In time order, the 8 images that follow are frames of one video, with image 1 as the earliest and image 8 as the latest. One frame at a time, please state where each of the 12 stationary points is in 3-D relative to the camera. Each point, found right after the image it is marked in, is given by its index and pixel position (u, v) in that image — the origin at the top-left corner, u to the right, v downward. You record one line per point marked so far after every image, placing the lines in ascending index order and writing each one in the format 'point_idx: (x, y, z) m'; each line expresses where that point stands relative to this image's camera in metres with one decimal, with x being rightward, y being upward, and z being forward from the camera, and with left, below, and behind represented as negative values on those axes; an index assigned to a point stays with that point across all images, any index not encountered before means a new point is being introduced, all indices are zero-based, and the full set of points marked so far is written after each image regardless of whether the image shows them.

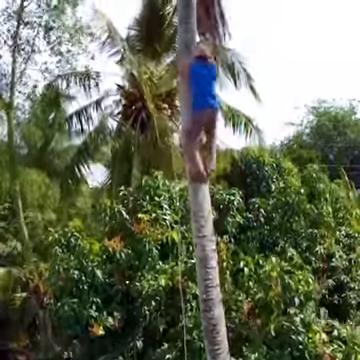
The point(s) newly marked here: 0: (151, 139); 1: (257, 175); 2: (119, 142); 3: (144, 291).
0: (-0.8, +1.1, +13.1) m
1: (+2.0, +0.2, +12.0) m
2: (-1.7, +1.1, +13.3) m
3: (-0.6, -1.9, +7.8) m
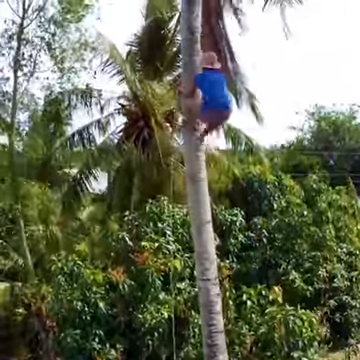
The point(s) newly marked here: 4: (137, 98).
0: (-0.7, +0.6, +13.0) m
1: (+2.1, -0.3, +12.0) m
2: (-1.7, +0.6, +13.3) m
3: (-0.6, -2.4, +7.8) m
4: (-1.2, +2.3, +13.2) m
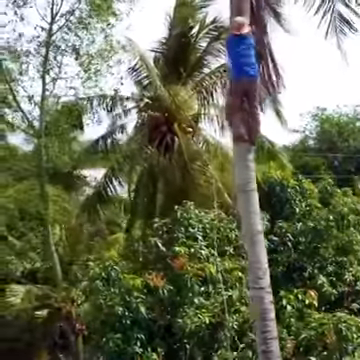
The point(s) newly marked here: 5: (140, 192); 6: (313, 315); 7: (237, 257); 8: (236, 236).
0: (-0.1, +0.5, +13.2) m
1: (+2.7, -0.4, +12.2) m
2: (-1.0, +0.5, +13.5) m
3: (+0.1, -2.6, +8.0) m
4: (-0.5, +2.2, +13.3) m
5: (-1.2, -0.4, +13.5) m
6: (+2.4, -2.4, +8.1) m
7: (+1.2, -1.6, +9.3) m
8: (+1.2, -1.2, +9.5) m
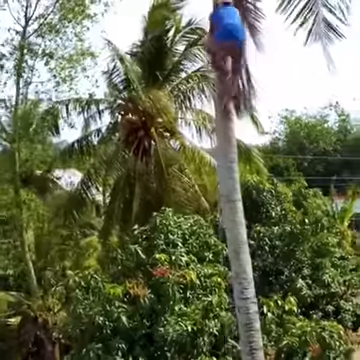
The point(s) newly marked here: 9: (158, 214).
0: (-0.7, +0.3, +13.1) m
1: (+2.1, -0.5, +12.3) m
2: (-1.7, +0.3, +13.3) m
3: (-0.2, -2.7, +7.9) m
4: (-1.2, +2.1, +13.2) m
5: (-1.9, -0.5, +13.4) m
6: (+2.0, -2.5, +8.2) m
7: (+0.8, -1.7, +9.4) m
8: (+0.8, -1.3, +9.5) m
9: (-0.4, -0.7, +9.7) m
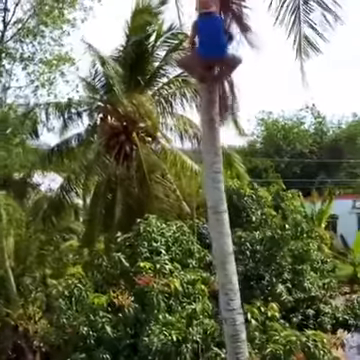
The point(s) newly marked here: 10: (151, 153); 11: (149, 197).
0: (-1.2, +0.2, +13.1) m
1: (+1.6, -0.7, +12.4) m
2: (-2.2, +0.2, +13.2) m
3: (-0.5, -2.8, +7.9) m
4: (-1.7, +1.9, +13.1) m
5: (-2.4, -0.6, +13.3) m
6: (+1.7, -2.7, +8.3) m
7: (+0.5, -1.9, +9.4) m
8: (+0.4, -1.4, +9.5) m
9: (-0.8, -0.9, +9.6) m
10: (-0.8, +0.8, +13.2) m
11: (-0.8, -0.4, +12.8) m
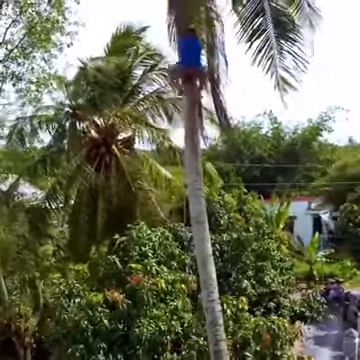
0: (-2.0, -0.1, +14.3) m
1: (+0.9, -0.9, +13.8) m
2: (-3.0, -0.1, +14.3) m
3: (-0.8, -3.1, +9.2) m
4: (-2.5, +1.6, +14.3) m
5: (-3.2, -0.9, +14.4) m
6: (+1.4, -2.9, +9.7) m
7: (0.0, -2.1, +10.7) m
8: (0.0, -1.7, +10.8) m
9: (-1.3, -1.1, +10.9) m
10: (-1.6, +0.5, +14.4) m
11: (-1.6, -0.7, +14.0) m
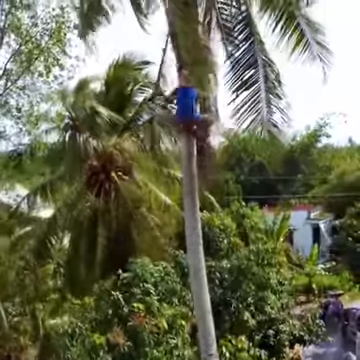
0: (-2.0, -0.9, +14.3) m
1: (+0.9, -1.8, +13.9) m
2: (-3.0, -0.9, +14.4) m
3: (-0.8, -3.9, +9.2) m
4: (-2.5, +0.8, +14.3) m
5: (-3.2, -1.7, +14.4) m
6: (+1.4, -3.8, +9.8) m
7: (0.0, -3.0, +10.8) m
8: (-0.1, -2.5, +10.9) m
9: (-1.3, -2.0, +10.9) m
10: (-1.6, -0.3, +14.5) m
11: (-1.6, -1.5, +14.1) m
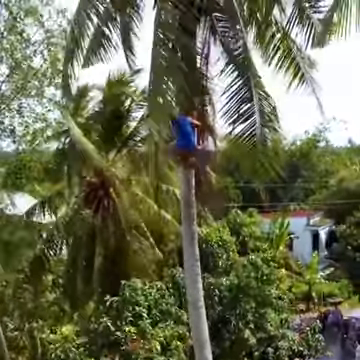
0: (-2.1, -1.4, +14.2) m
1: (+0.9, -2.3, +13.8) m
2: (-3.1, -1.4, +14.3) m
3: (-0.8, -4.5, +9.2) m
4: (-2.6, +0.3, +14.2) m
5: (-3.2, -2.2, +14.4) m
6: (+1.3, -4.3, +9.7) m
7: (0.0, -3.5, +10.7) m
8: (-0.1, -3.0, +10.8) m
9: (-1.3, -2.5, +10.9) m
10: (-1.7, -0.8, +14.4) m
11: (-1.6, -2.0, +14.0) m
